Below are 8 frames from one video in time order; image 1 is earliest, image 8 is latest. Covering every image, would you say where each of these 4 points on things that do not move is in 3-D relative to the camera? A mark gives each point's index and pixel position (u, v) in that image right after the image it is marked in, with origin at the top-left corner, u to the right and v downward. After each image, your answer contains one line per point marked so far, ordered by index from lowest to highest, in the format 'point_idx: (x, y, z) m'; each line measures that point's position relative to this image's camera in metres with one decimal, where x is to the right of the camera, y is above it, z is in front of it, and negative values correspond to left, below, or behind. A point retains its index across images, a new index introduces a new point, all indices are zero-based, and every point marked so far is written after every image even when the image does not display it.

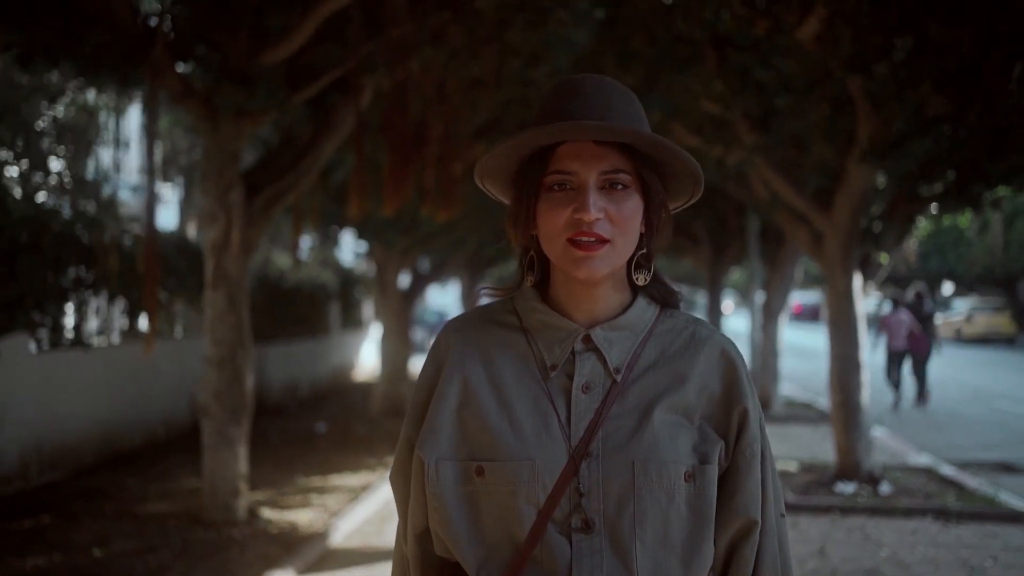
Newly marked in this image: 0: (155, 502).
0: (-3.1, -1.9, +7.8) m
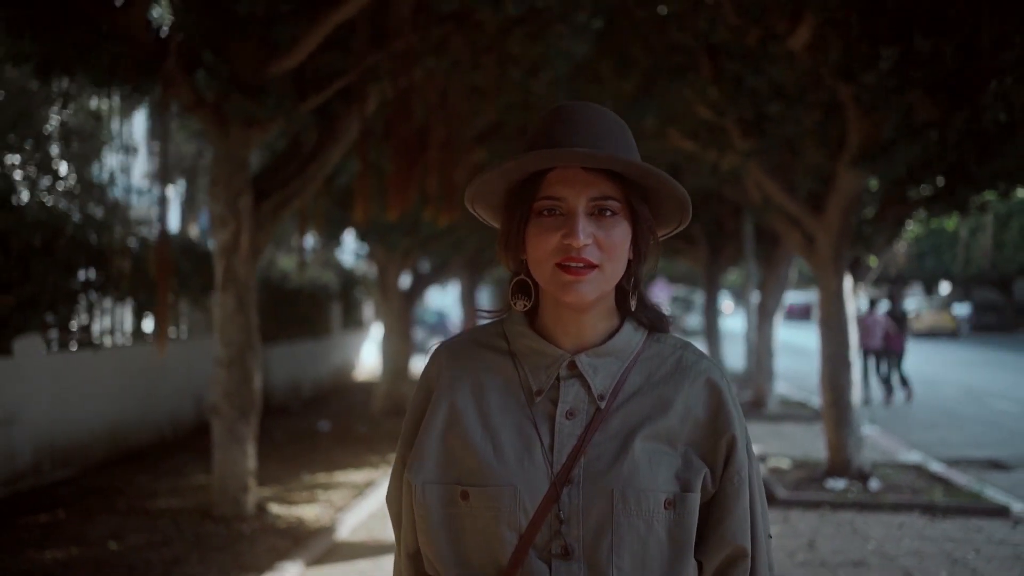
0: (-3.1, -1.9, +8.0) m
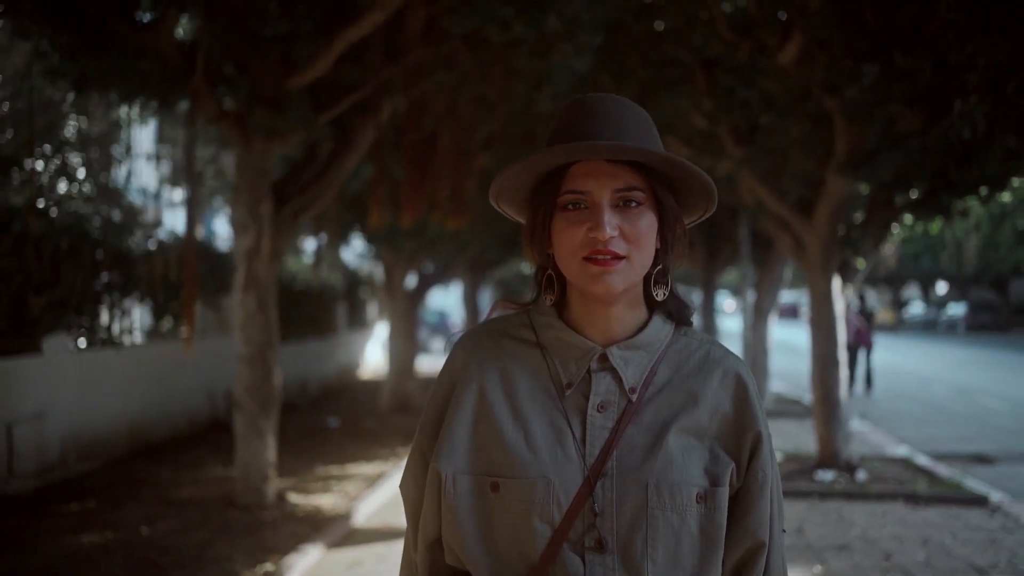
0: (-3.0, -1.9, +8.4) m
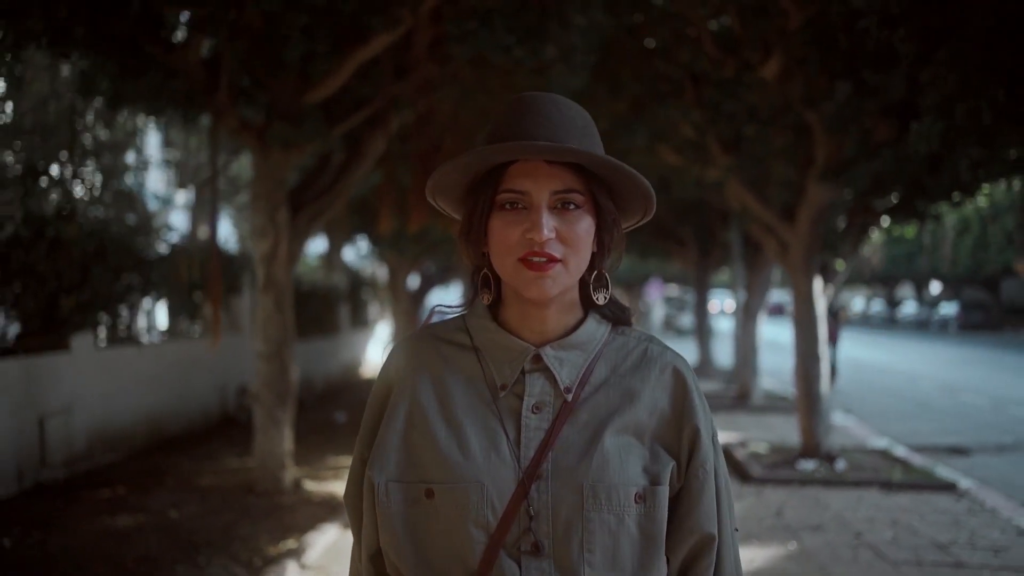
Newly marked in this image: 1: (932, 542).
0: (-3.0, -1.9, +9.0) m
1: (+3.2, -2.0, +6.8) m
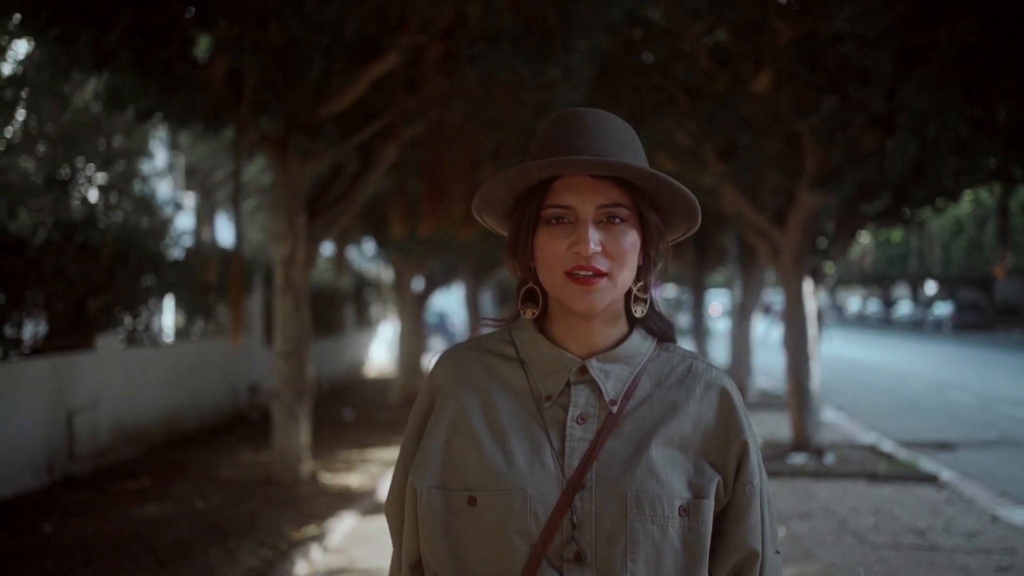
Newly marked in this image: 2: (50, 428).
0: (-3.0, -1.9, +9.4) m
1: (+3.3, -2.0, +7.3) m
2: (-4.4, -1.3, +8.4) m
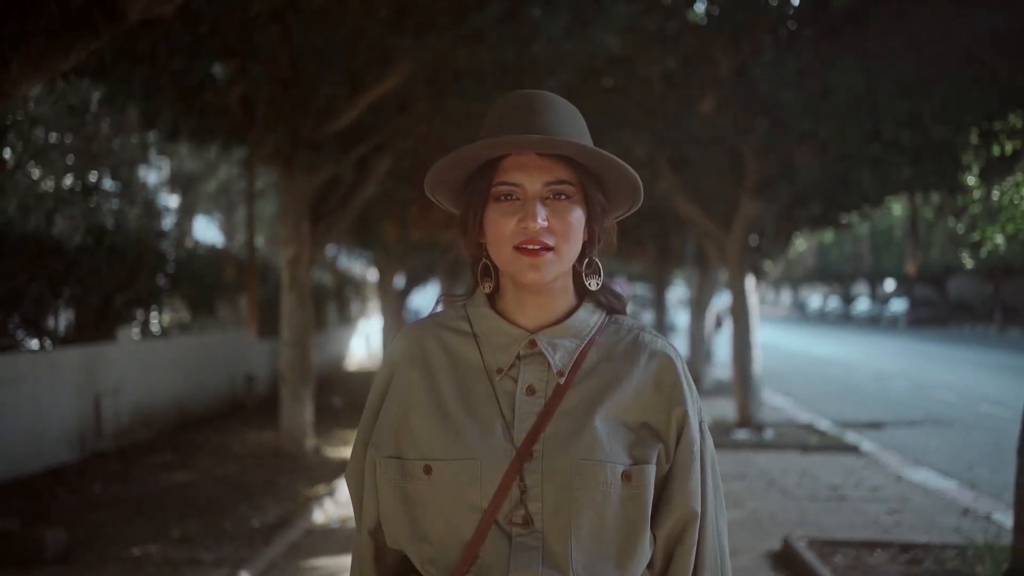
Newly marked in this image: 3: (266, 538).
0: (-3.3, -1.9, +10.6) m
1: (+3.1, -1.9, +8.7) m
2: (-4.6, -1.3, +9.6) m
3: (-1.8, -1.8, +6.5) m
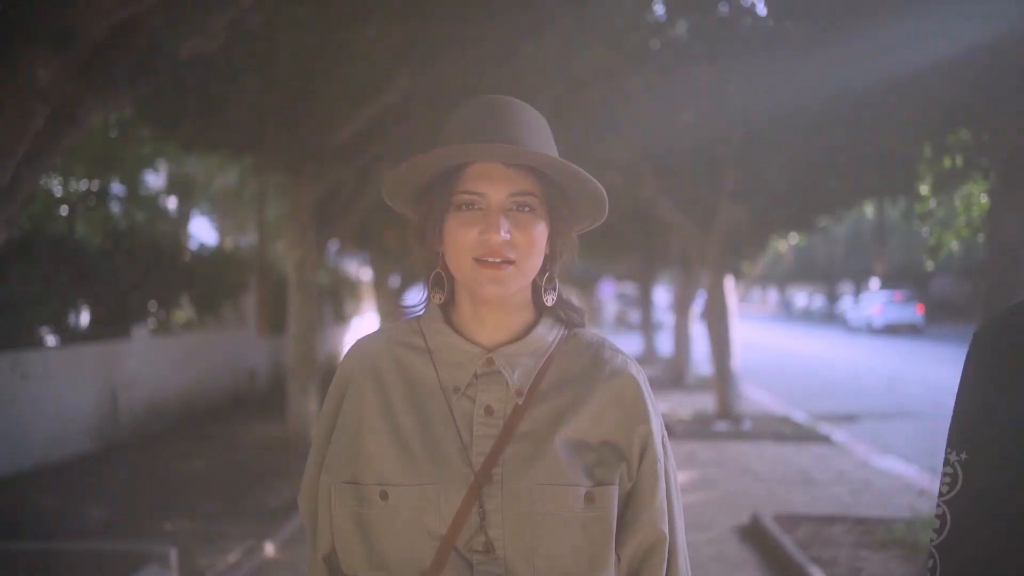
0: (-3.3, -1.9, +11.3) m
1: (+3.0, -1.9, +9.4) m
2: (-4.7, -1.3, +10.2) m
3: (-1.8, -1.8, +7.2) m
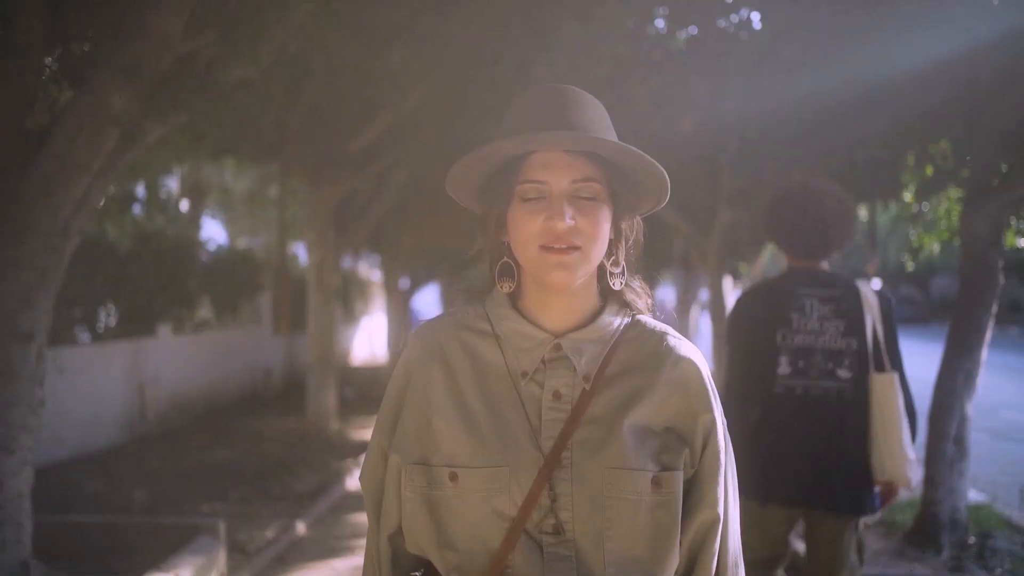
0: (-3.3, -1.9, +11.8) m
1: (+3.1, -1.9, +10.0) m
2: (-4.6, -1.3, +10.7) m
3: (-1.8, -1.8, +7.7) m
